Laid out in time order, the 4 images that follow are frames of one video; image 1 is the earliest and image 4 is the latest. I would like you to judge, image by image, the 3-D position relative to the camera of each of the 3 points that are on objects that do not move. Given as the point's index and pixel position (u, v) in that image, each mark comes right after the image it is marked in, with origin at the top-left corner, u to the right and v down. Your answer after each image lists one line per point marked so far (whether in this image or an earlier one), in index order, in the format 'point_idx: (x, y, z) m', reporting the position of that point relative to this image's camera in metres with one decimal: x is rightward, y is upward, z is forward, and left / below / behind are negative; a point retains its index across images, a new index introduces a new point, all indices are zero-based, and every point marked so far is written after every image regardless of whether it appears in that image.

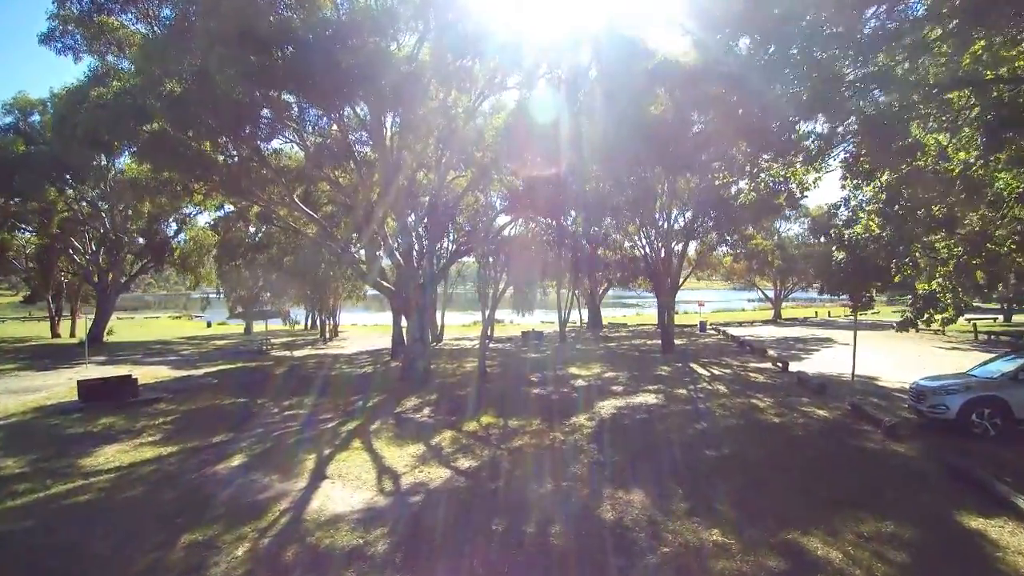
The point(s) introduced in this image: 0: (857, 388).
0: (+7.2, -2.1, +12.3) m
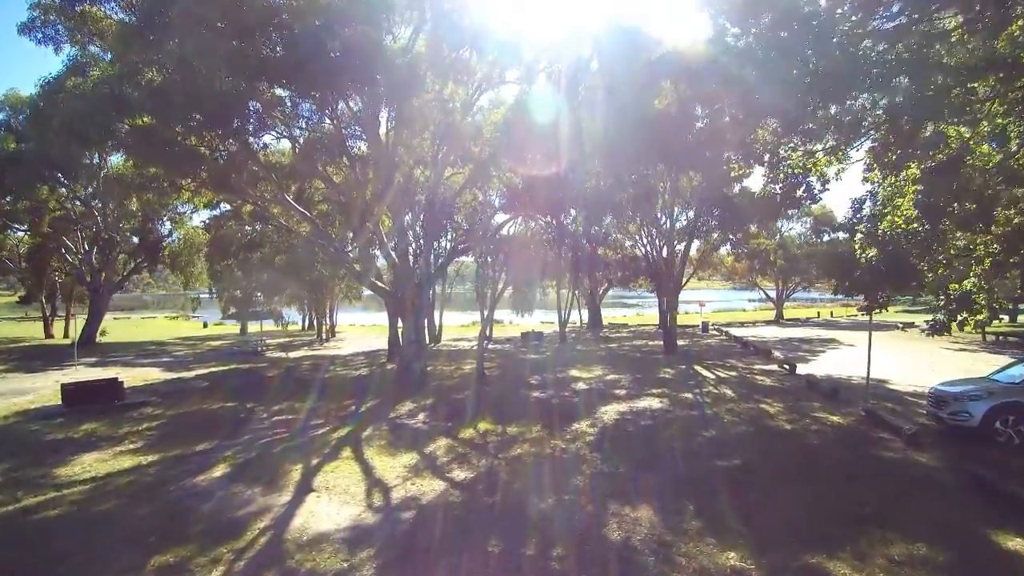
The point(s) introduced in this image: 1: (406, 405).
0: (+7.1, -2.1, +11.8) m
1: (-2.2, -2.4, +12.1) m
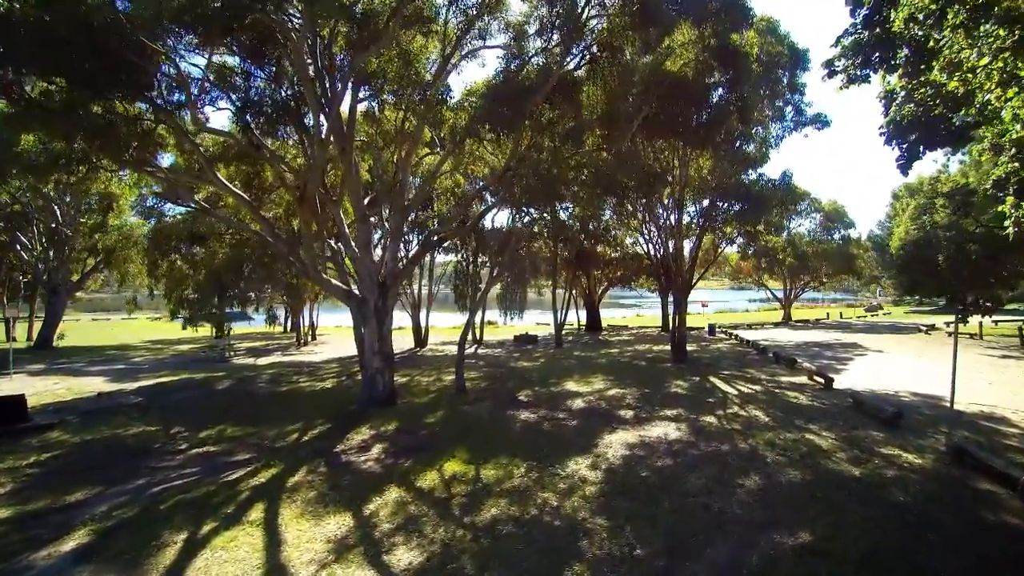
0: (+6.8, -2.1, +9.5) m
1: (-2.5, -2.4, +9.7) m
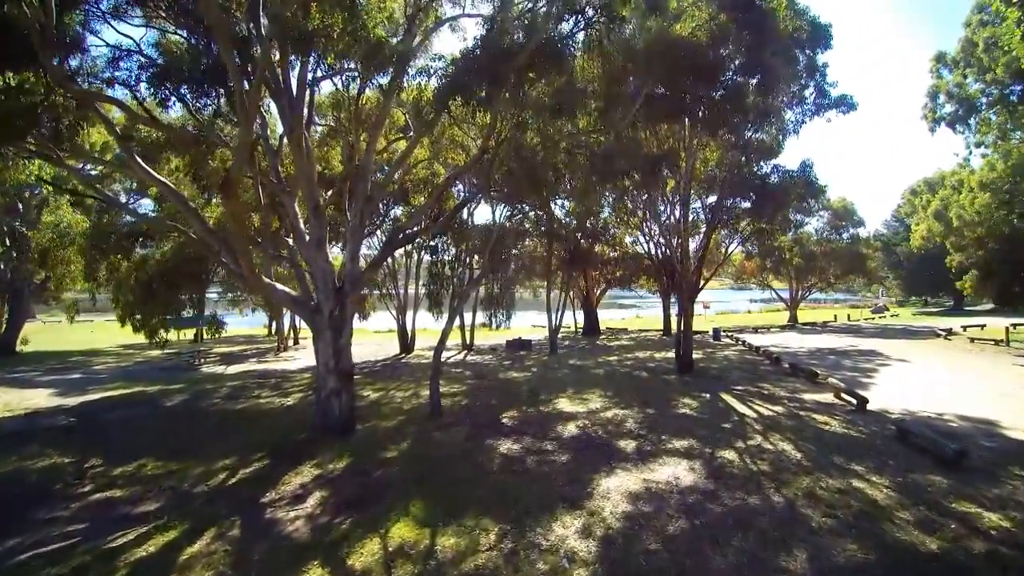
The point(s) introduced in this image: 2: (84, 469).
0: (+6.5, -2.2, +7.8) m
1: (-2.8, -2.5, +8.0) m
2: (-6.5, -2.7, +8.9) m
